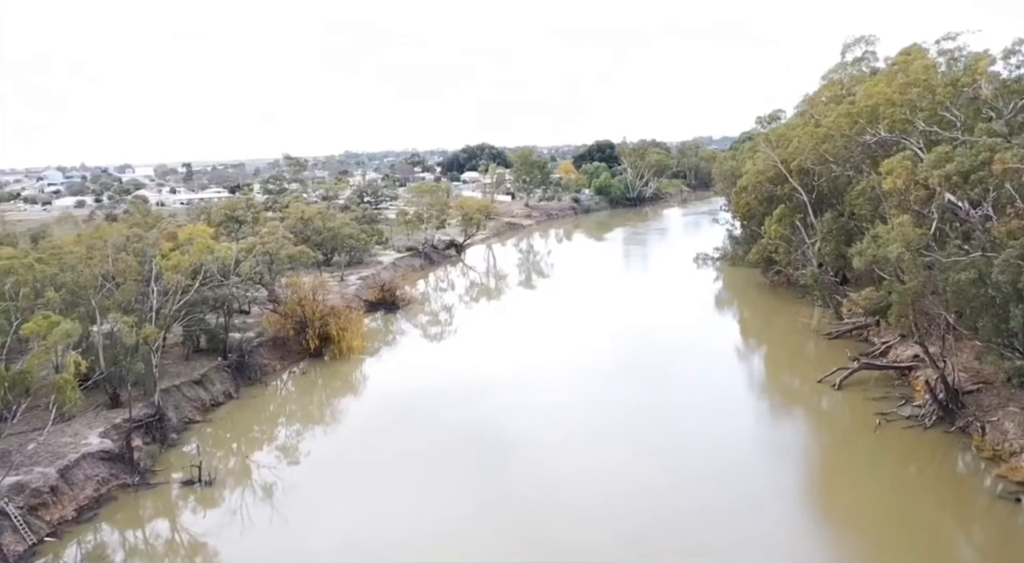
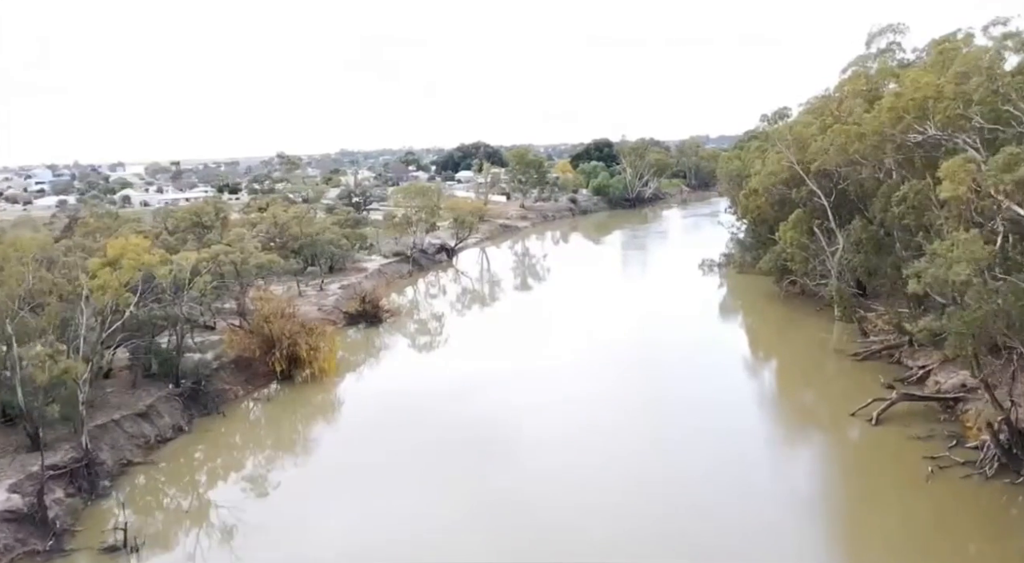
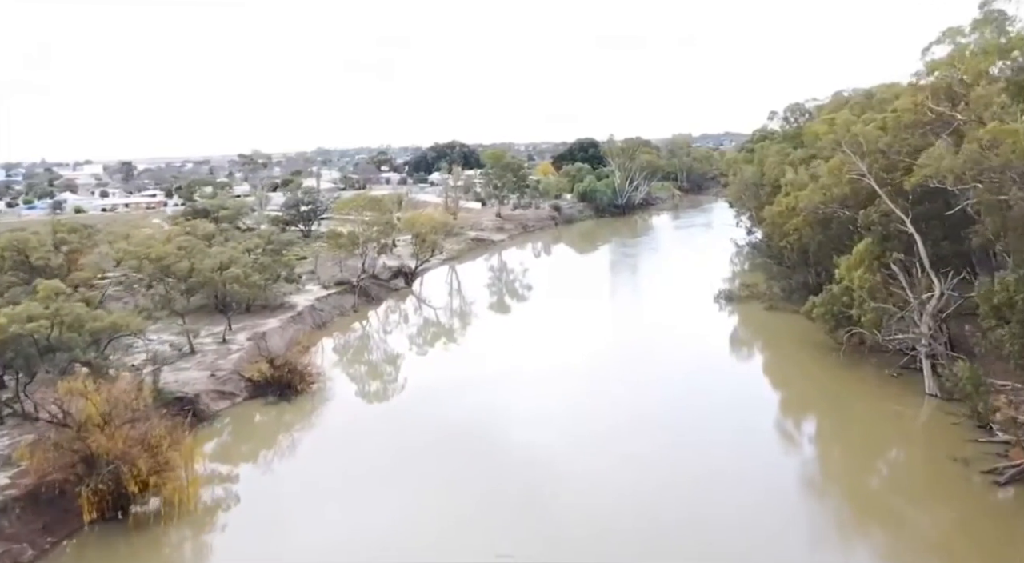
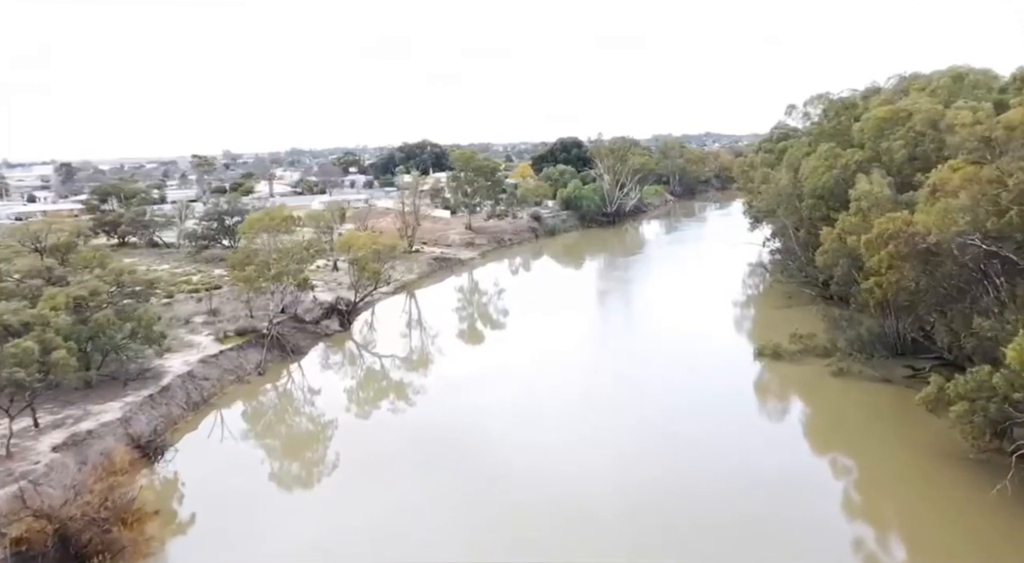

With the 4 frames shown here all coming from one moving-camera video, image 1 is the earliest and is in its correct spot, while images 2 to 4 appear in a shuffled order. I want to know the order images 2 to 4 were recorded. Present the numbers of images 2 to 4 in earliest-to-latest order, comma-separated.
2, 3, 4
